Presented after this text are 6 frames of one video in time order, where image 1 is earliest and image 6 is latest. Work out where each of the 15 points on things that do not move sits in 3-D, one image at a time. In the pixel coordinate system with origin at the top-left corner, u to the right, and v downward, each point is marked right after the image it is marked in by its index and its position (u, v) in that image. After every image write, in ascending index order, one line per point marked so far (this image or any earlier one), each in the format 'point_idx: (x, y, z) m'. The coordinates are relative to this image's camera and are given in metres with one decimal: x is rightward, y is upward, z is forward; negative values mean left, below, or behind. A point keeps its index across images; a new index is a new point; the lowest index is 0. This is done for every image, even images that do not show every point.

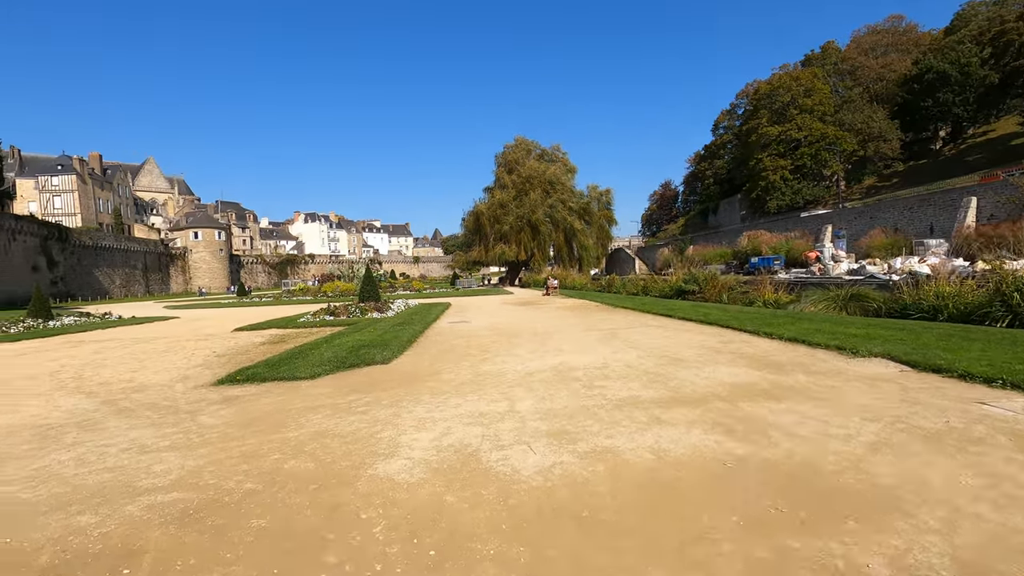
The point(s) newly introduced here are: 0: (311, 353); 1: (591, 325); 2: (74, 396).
0: (-3.2, -1.0, +8.6) m
1: (+1.8, -0.8, +12.1) m
2: (-5.4, -1.3, +6.6) m
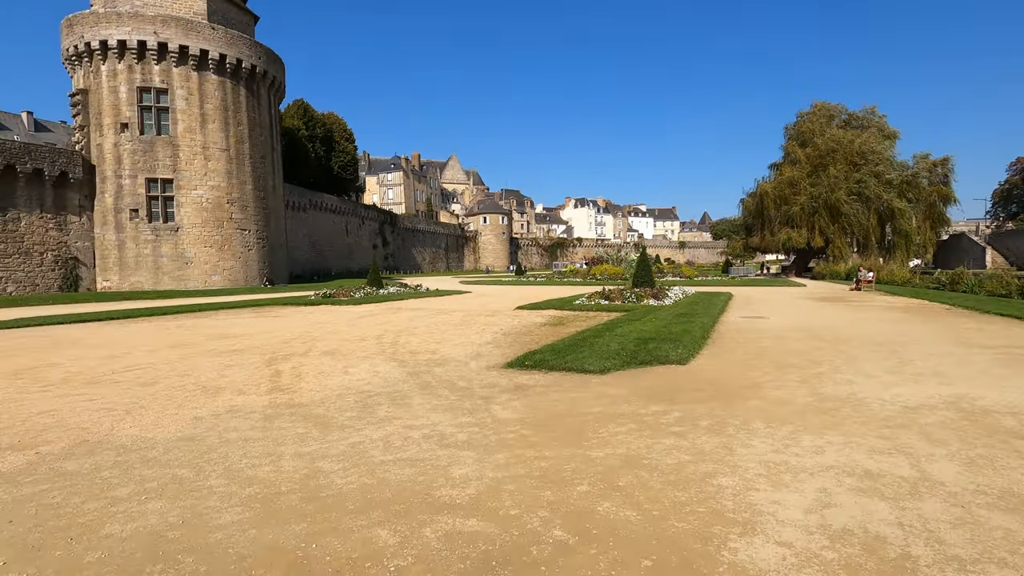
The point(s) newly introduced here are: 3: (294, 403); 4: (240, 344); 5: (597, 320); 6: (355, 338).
0: (+1.3, -0.8, +7.9) m
1: (+7.3, -0.8, +8.7) m
2: (-1.6, -1.0, +7.1) m
3: (-2.1, -1.1, +5.1) m
4: (-4.7, -1.0, +9.2) m
5: (+1.8, -0.7, +11.6) m
6: (-2.8, -0.9, +9.6) m
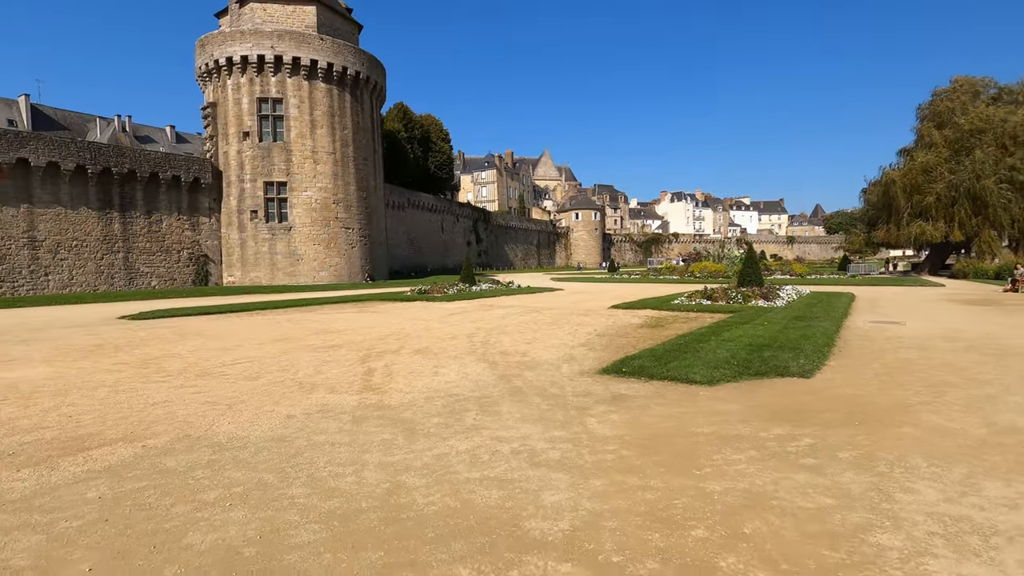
0: (+2.6, -0.8, +7.2) m
1: (+8.6, -0.8, +6.9) m
2: (-0.4, -1.0, +6.9) m
3: (-1.2, -1.1, +5.0) m
4: (-3.1, -0.9, +9.5) m
5: (+3.7, -0.7, +10.7) m
6: (-1.2, -0.9, +9.5) m
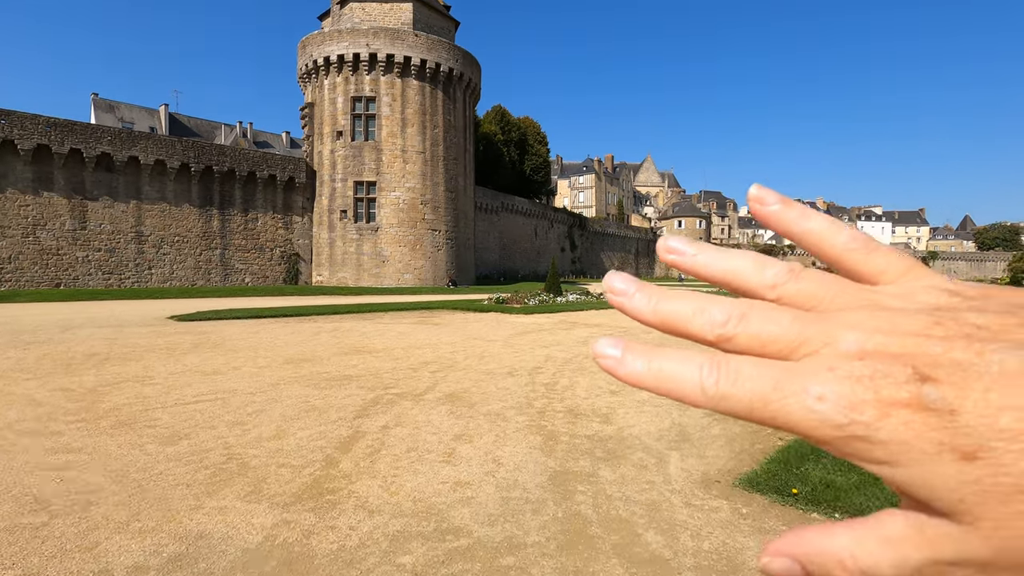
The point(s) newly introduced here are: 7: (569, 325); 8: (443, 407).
0: (+3.1, -1.1, +4.0) m
1: (+9.0, -1.4, +2.7) m
2: (+0.1, -1.2, +4.3) m
3: (-1.0, -1.2, +2.5) m
4: (-2.0, -1.1, +7.3) m
5: (+4.9, -1.1, +7.3) m
6: (-0.1, -1.1, +6.9) m
7: (+1.3, -0.8, +12.4) m
8: (-0.7, -1.1, +5.2) m
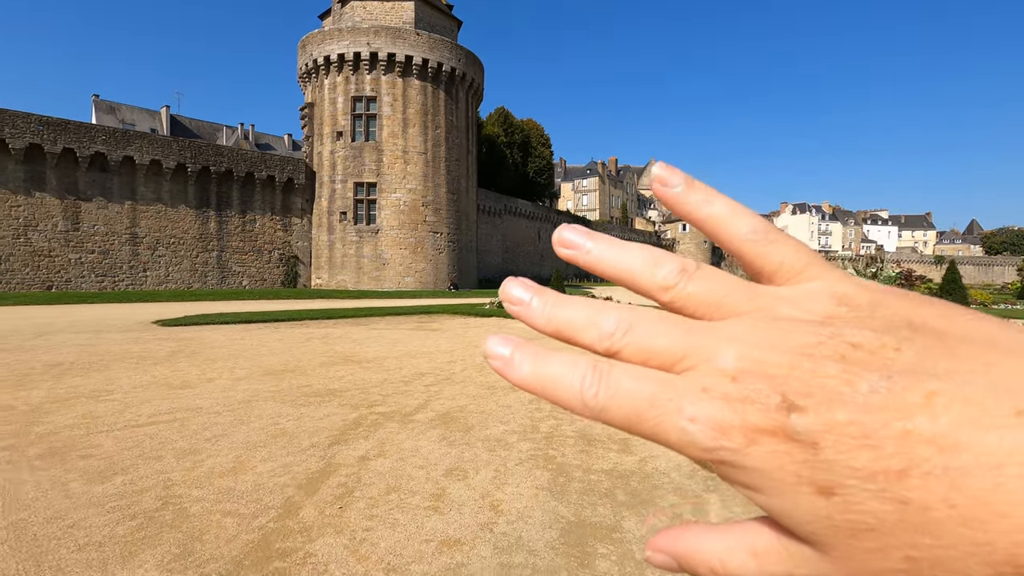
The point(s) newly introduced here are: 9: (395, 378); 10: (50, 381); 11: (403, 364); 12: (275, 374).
0: (+3.1, -1.2, +3.3) m
1: (+9.0, -1.4, +1.9) m
2: (+0.1, -1.2, +3.5) m
3: (-1.0, -1.3, +1.8) m
4: (-2.0, -1.1, +6.6) m
5: (+4.9, -1.2, +6.5) m
6: (-0.1, -1.1, +6.2) m
7: (+1.4, -0.9, +11.7) m
8: (-0.7, -1.2, +4.5) m
9: (-1.4, -1.1, +6.7) m
10: (-5.3, -1.1, +6.1) m
11: (-1.6, -1.1, +7.7) m
12: (-3.0, -1.1, +6.8) m
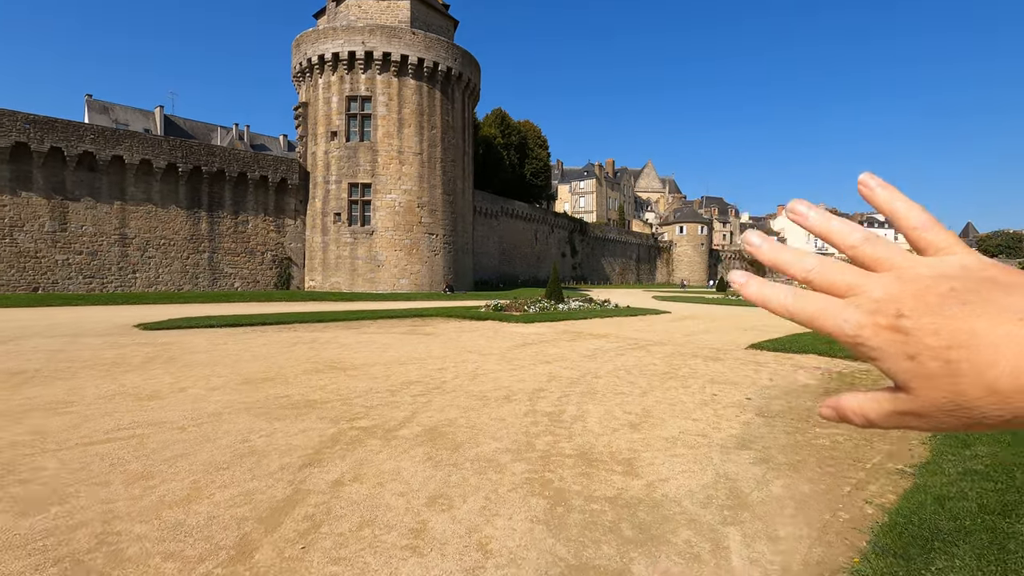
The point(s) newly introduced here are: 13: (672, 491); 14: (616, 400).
0: (+3.1, -1.2, +2.9) m
1: (+9.0, -1.5, +1.5) m
2: (+0.1, -1.3, +3.1) m
3: (-1.0, -1.3, +1.4) m
4: (-2.1, -1.1, +6.2) m
5: (+4.9, -1.2, +6.1) m
6: (-0.2, -1.2, +5.8) m
7: (+1.3, -1.0, +11.3) m
8: (-0.7, -1.2, +4.1) m
9: (-1.5, -1.1, +6.3) m
10: (-5.3, -1.1, +5.7) m
11: (-1.7, -1.1, +7.3) m
12: (-3.1, -1.1, +6.4) m
13: (+1.0, -1.3, +3.3) m
14: (+1.1, -1.2, +5.8) m
